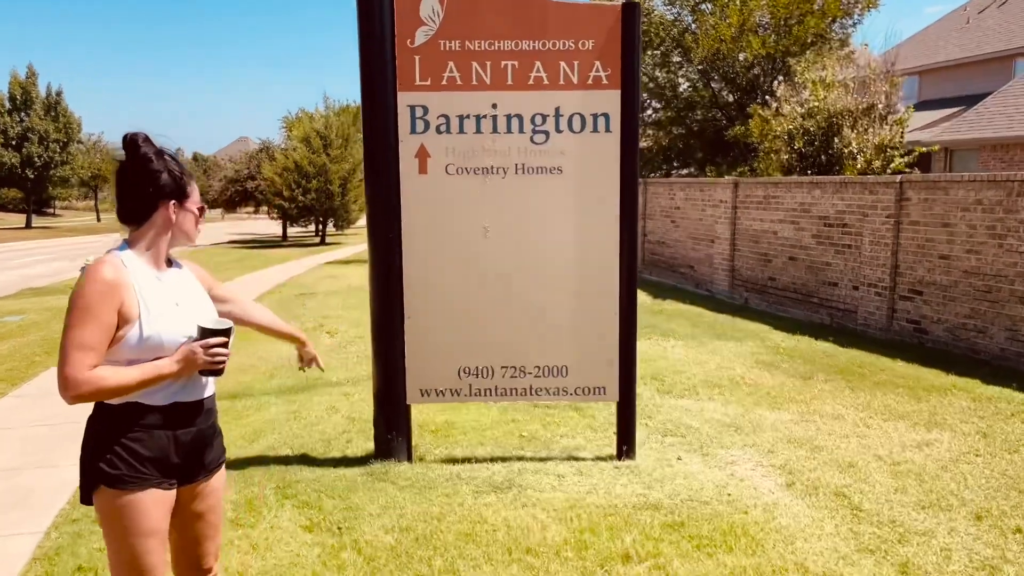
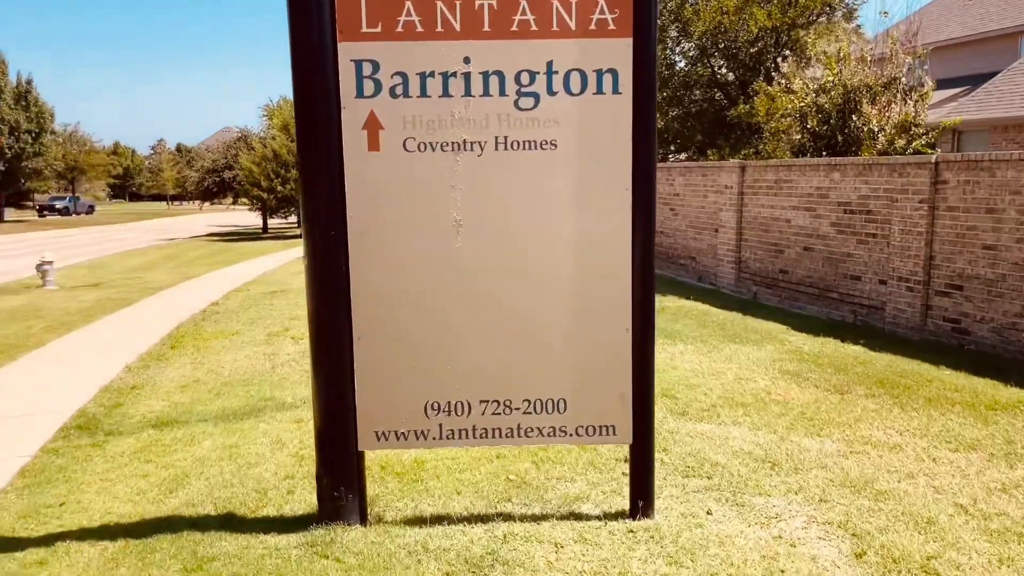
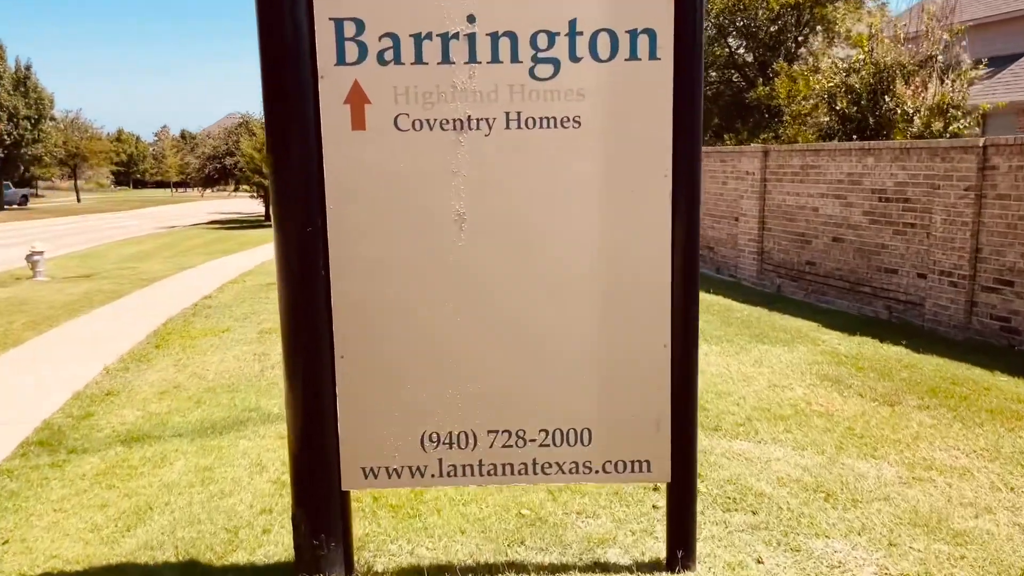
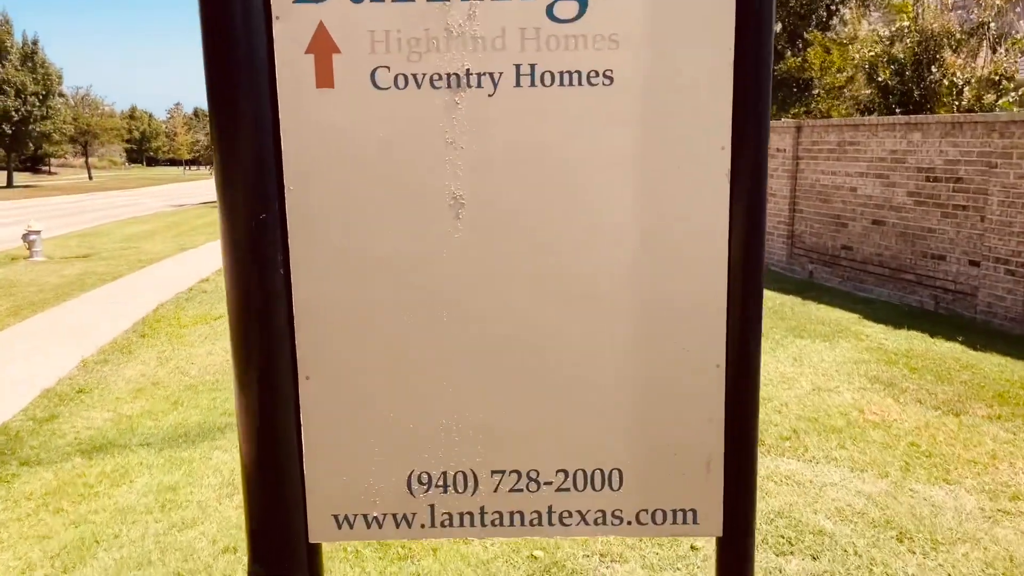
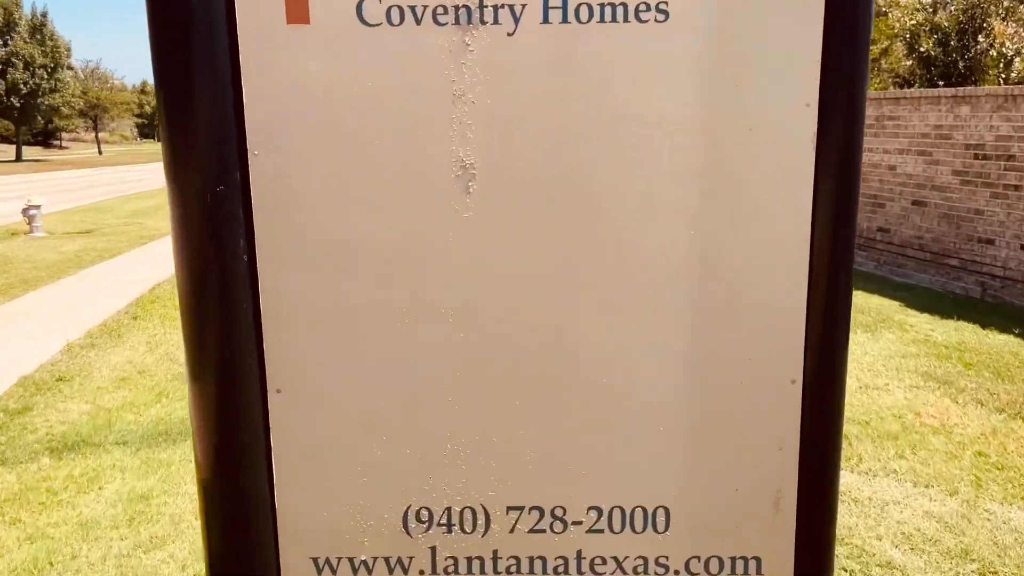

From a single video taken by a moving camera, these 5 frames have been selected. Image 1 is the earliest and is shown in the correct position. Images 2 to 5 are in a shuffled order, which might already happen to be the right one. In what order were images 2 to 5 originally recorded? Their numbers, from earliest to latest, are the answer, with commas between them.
2, 3, 4, 5
